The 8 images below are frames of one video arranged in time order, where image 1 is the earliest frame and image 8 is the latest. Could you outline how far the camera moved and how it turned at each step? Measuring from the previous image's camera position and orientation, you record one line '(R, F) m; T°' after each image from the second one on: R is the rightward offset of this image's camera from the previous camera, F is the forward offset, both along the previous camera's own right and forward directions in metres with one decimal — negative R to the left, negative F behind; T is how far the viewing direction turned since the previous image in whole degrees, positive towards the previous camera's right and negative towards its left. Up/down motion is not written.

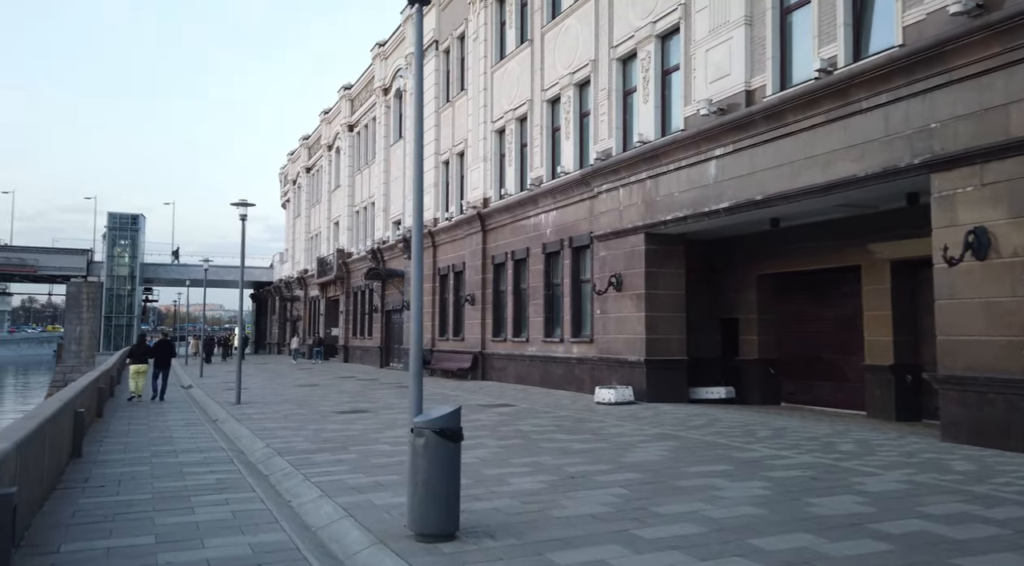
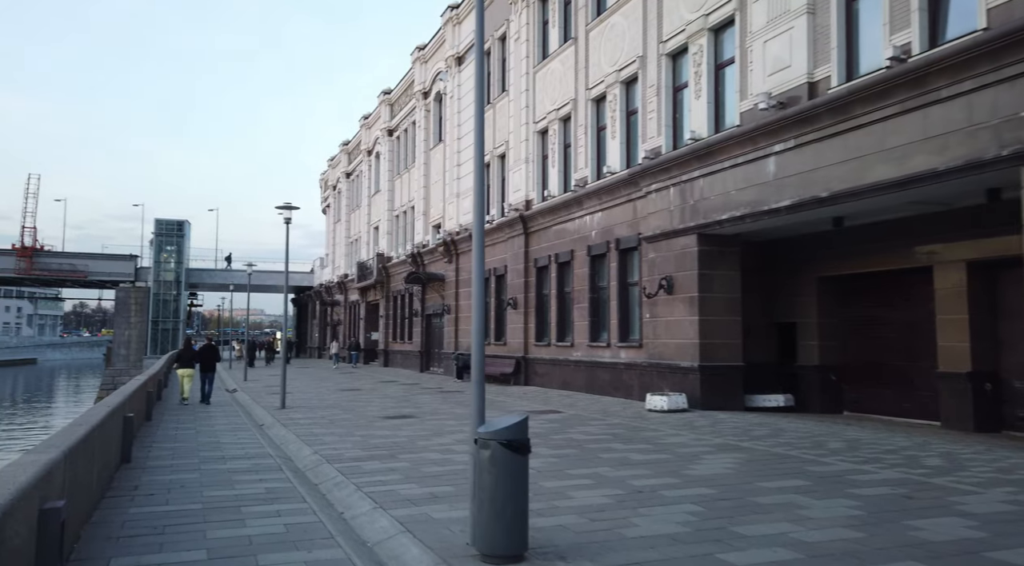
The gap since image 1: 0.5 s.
(-0.2, +0.5) m; -3°
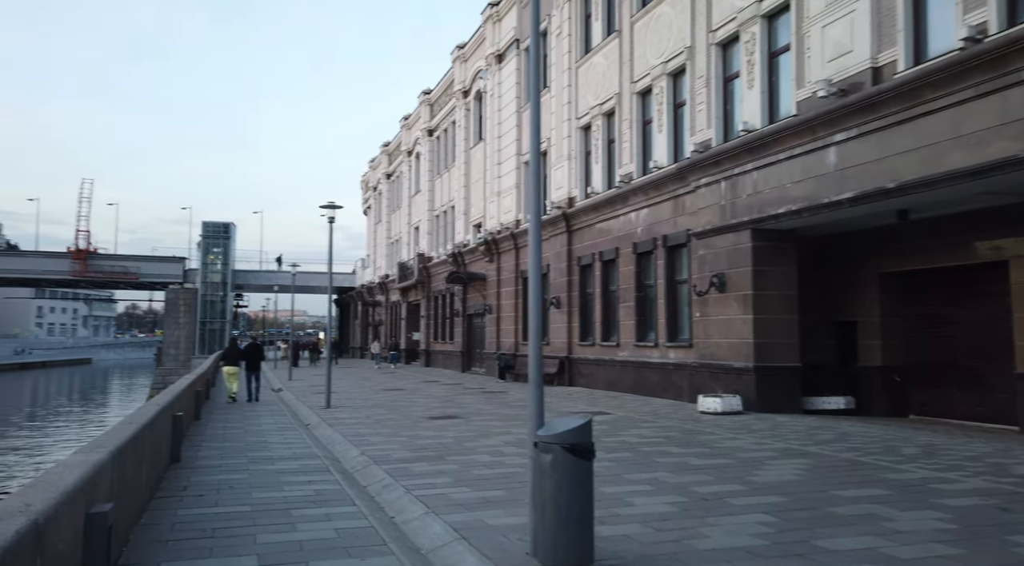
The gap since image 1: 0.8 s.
(-0.1, +0.4) m; -3°
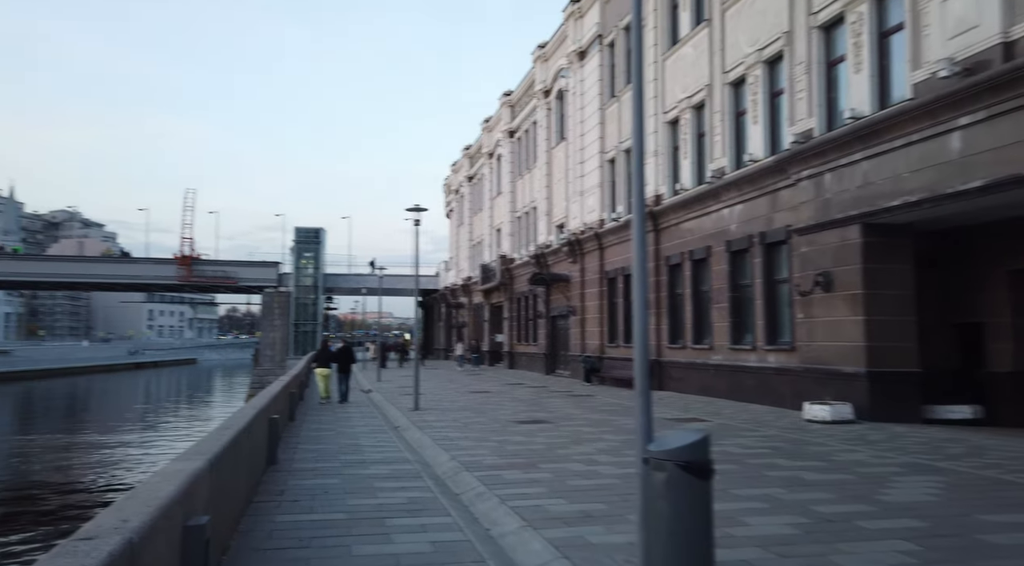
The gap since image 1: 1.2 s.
(-0.2, +0.6) m; -6°
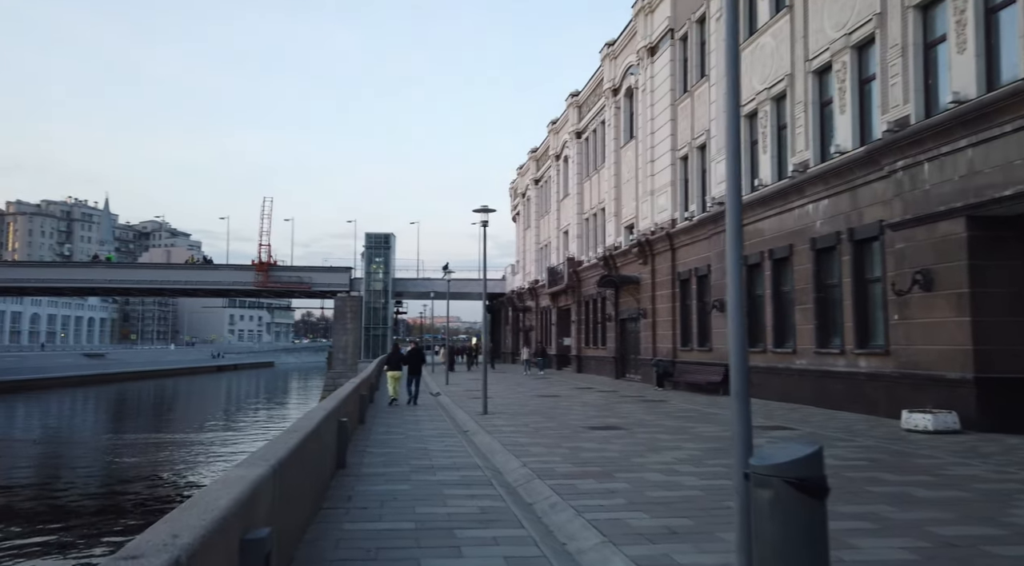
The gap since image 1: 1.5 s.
(-0.1, +0.7) m; -5°
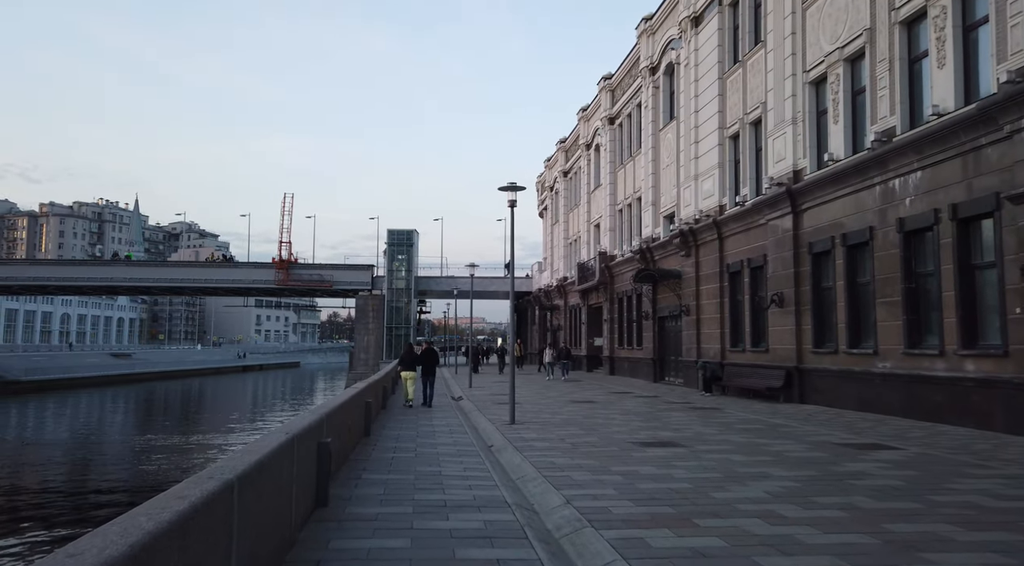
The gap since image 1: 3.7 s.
(-0.1, +2.8) m; -2°
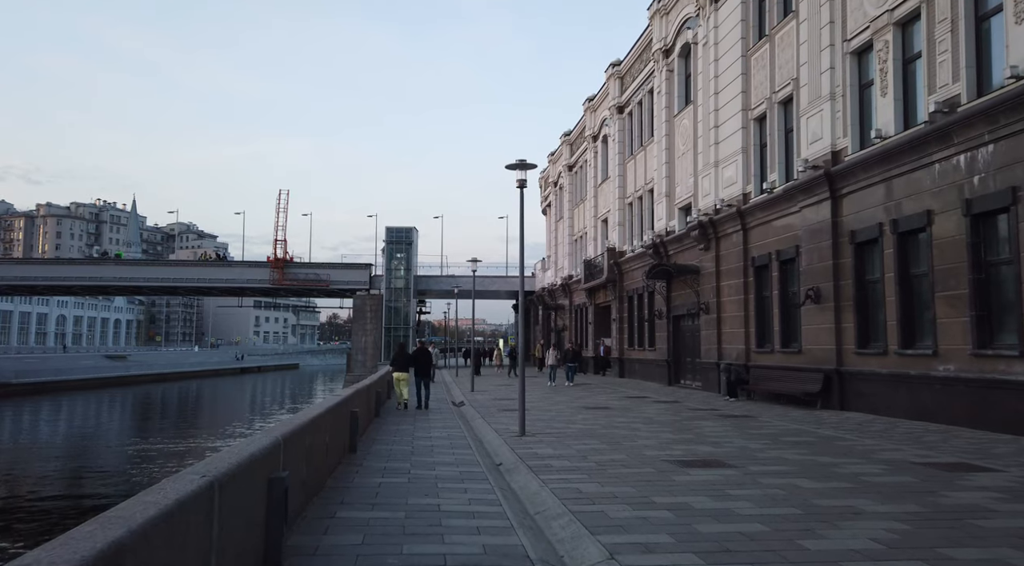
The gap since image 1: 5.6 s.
(-0.2, +2.1) m; 0°
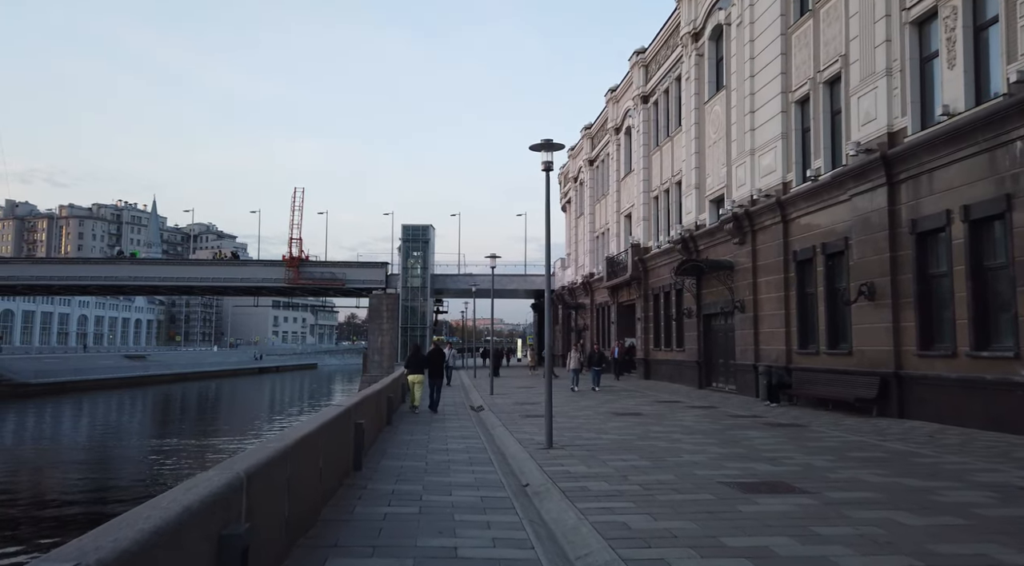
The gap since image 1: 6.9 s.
(-0.1, +1.6) m; -1°
